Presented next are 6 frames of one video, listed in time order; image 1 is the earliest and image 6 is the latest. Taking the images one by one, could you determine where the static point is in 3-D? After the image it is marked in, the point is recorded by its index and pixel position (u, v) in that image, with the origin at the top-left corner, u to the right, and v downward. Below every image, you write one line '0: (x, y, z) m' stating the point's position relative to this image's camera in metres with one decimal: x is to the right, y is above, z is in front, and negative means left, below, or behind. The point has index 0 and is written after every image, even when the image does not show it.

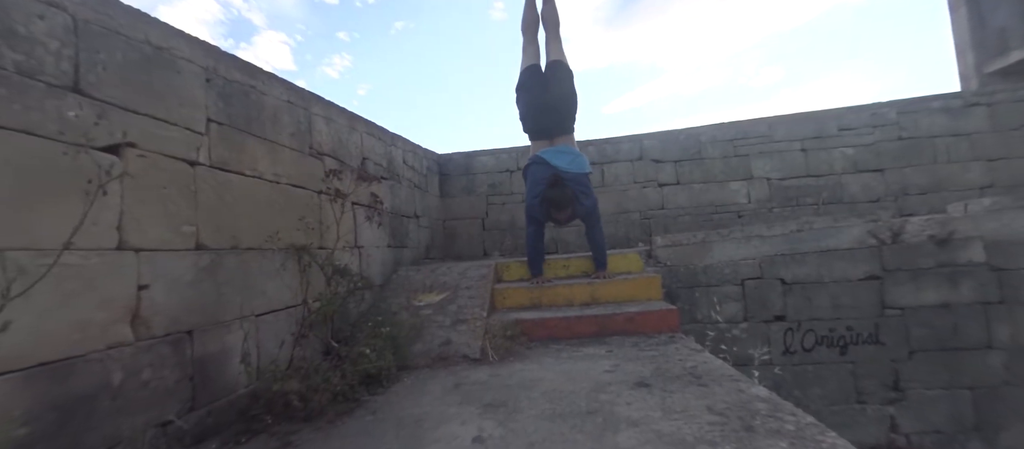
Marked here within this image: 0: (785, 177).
0: (+3.8, +0.7, +5.5) m
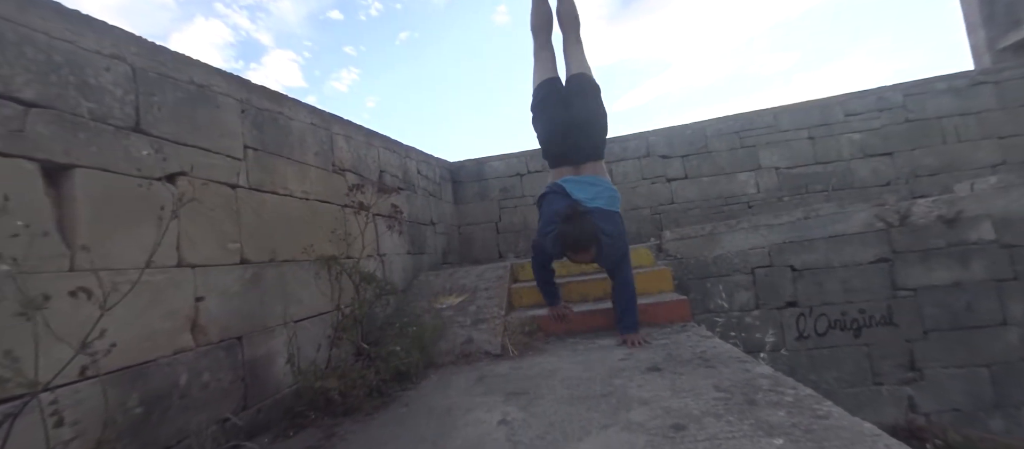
0: (+3.9, +0.8, +5.6) m
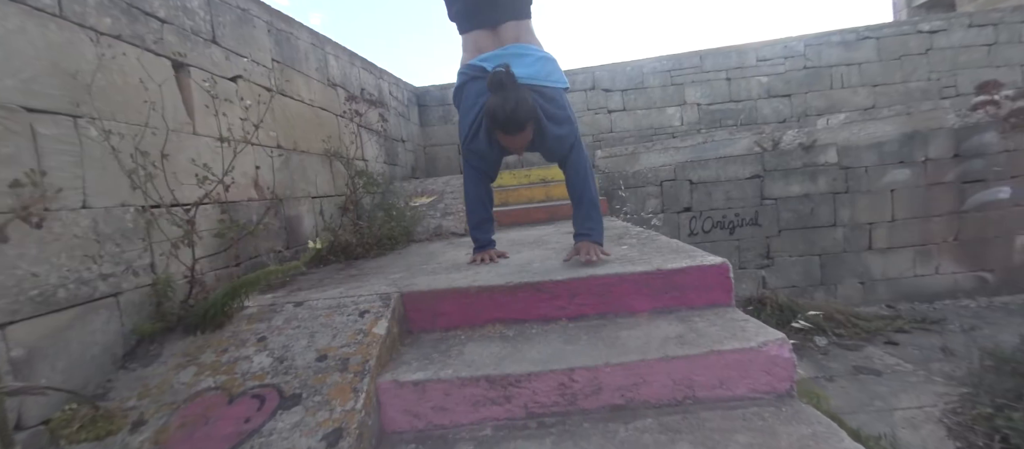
0: (+3.3, +2.0, +6.6) m
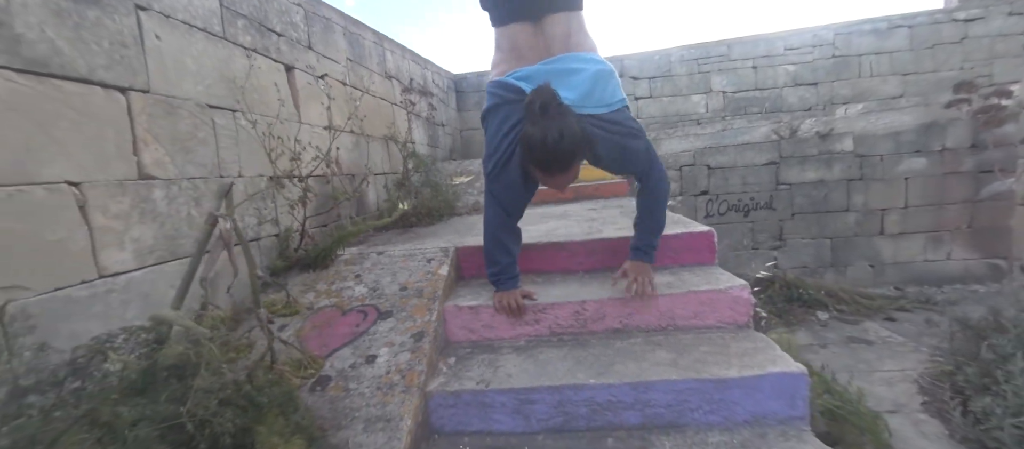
0: (+3.8, +2.3, +6.8) m
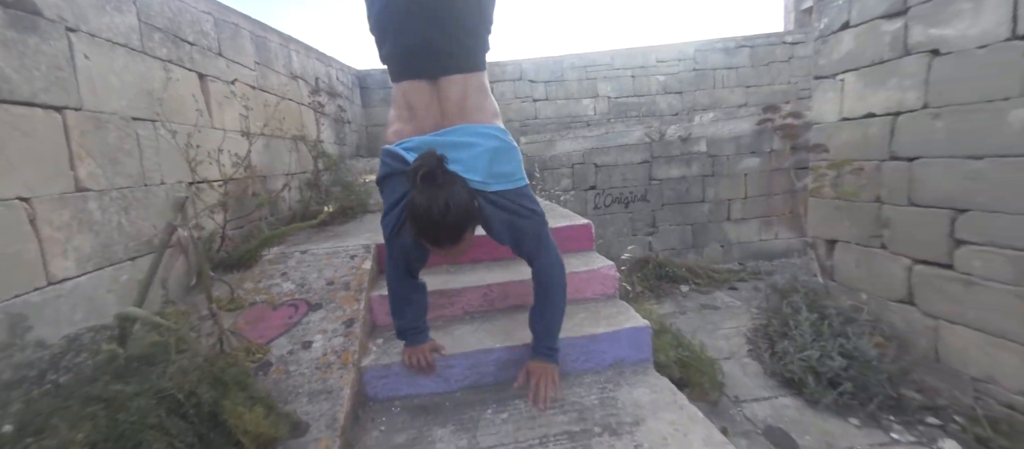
0: (+2.2, +2.5, +7.8) m
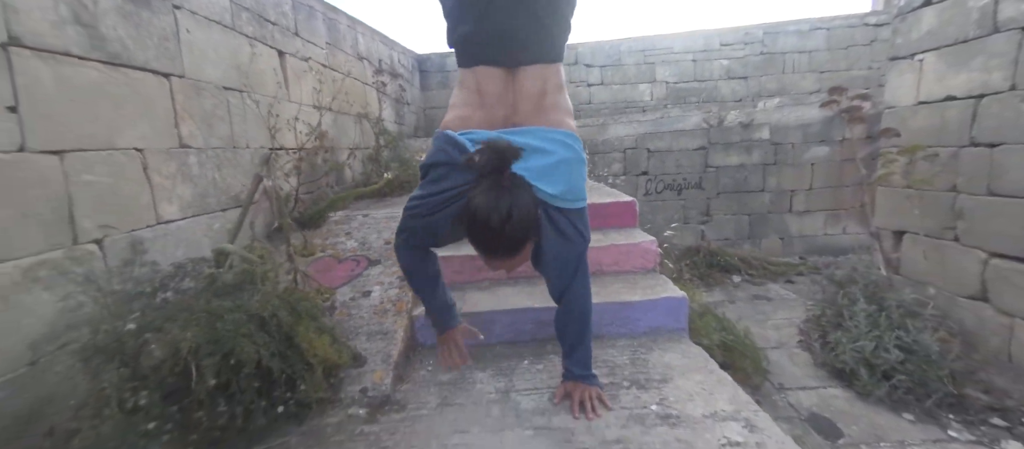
0: (+3.2, +2.7, +7.5) m
